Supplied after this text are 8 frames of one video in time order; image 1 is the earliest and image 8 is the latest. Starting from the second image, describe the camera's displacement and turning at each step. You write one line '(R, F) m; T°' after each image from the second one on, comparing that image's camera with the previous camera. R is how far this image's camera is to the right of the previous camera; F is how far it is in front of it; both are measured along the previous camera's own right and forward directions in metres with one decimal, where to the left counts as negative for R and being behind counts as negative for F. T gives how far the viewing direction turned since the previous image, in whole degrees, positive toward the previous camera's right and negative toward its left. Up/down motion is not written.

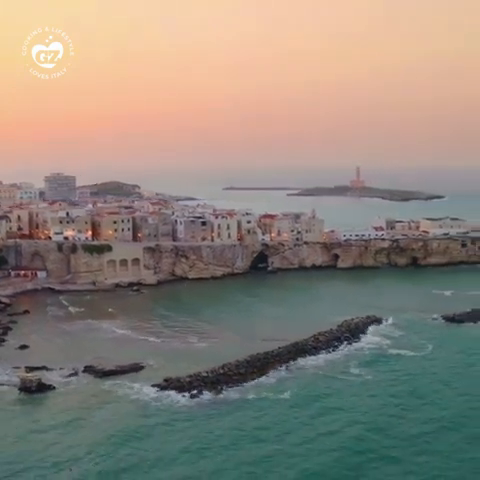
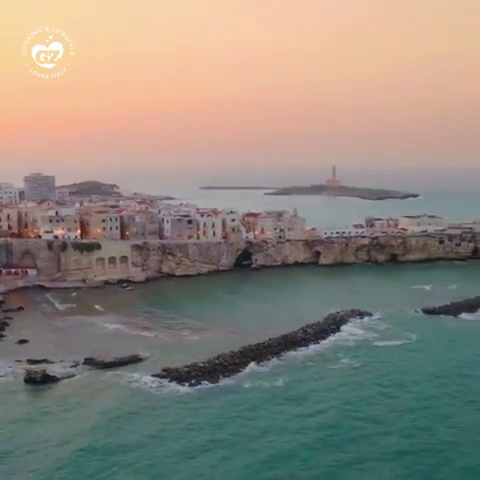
(+0.3, -0.9) m; +1°
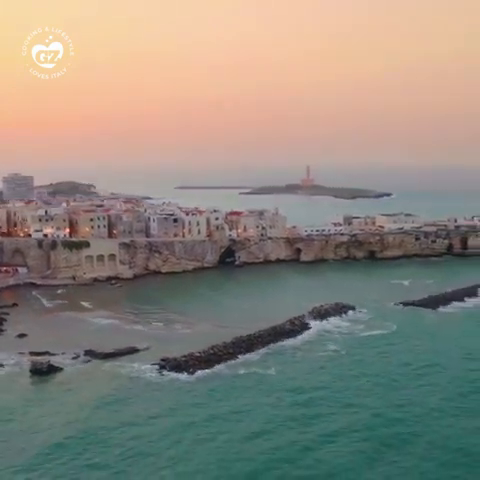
(-0.4, -0.8) m; +2°
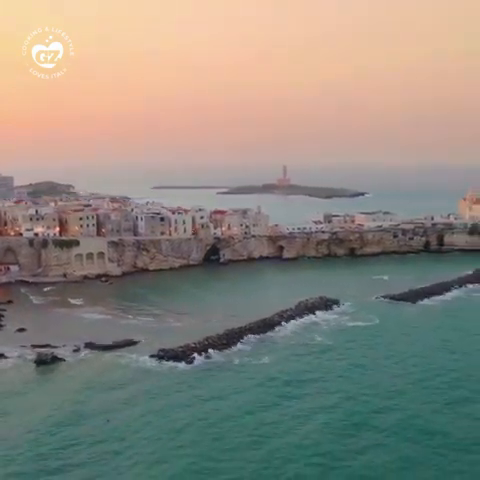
(-0.4, -0.8) m; +2°
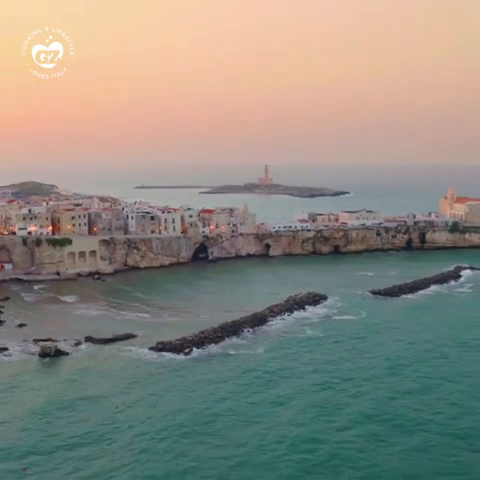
(-0.3, -0.6) m; +2°
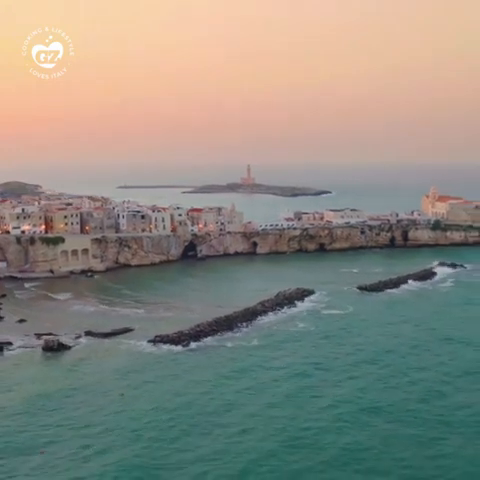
(-0.3, -0.7) m; +2°
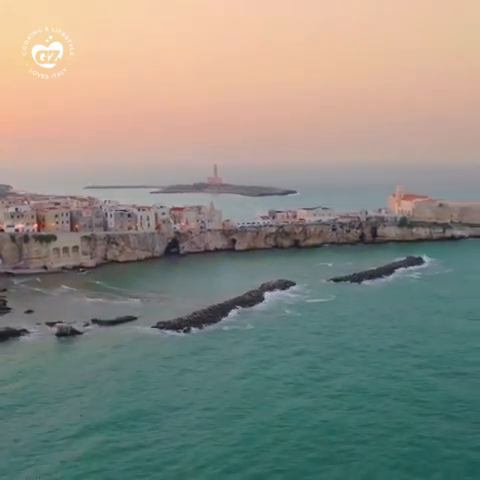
(-0.8, -1.6) m; +3°
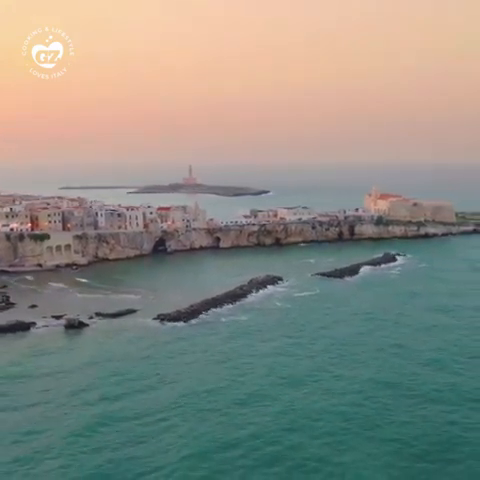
(-0.6, -1.2) m; +2°
